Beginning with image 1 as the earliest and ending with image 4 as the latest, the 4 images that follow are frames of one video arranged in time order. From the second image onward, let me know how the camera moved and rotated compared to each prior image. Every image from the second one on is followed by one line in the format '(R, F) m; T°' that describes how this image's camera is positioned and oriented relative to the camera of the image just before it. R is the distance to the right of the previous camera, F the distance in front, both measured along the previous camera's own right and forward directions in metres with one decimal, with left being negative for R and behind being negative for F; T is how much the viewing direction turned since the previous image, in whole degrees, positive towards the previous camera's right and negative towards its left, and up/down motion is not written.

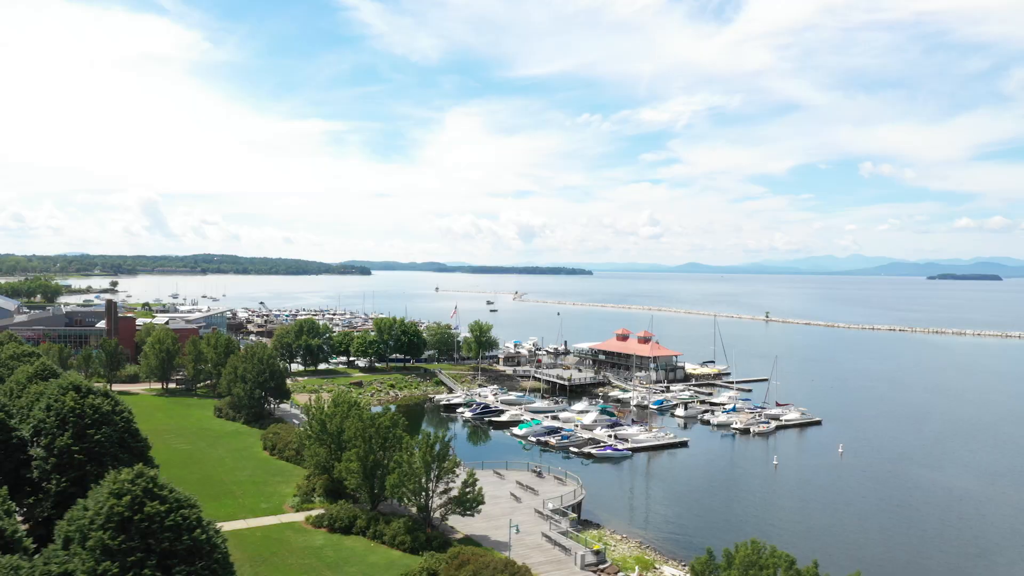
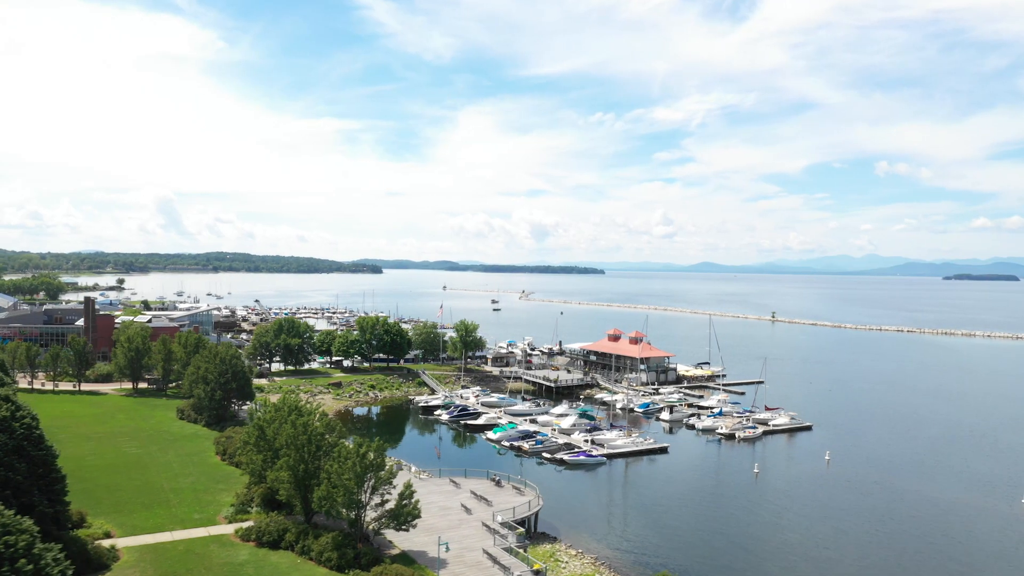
(+2.6, +1.8) m; -1°
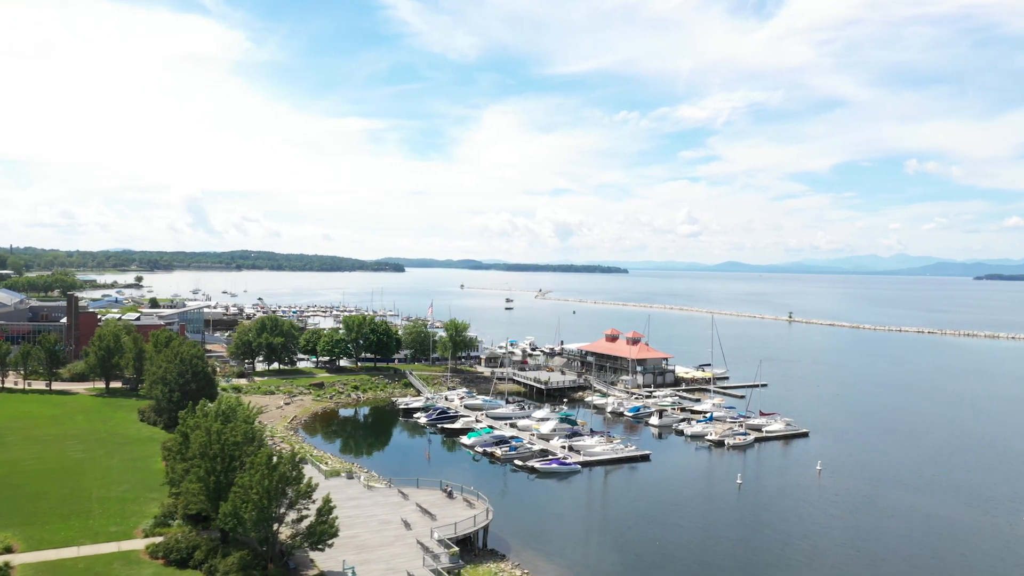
(+3.2, +2.3) m; -2°
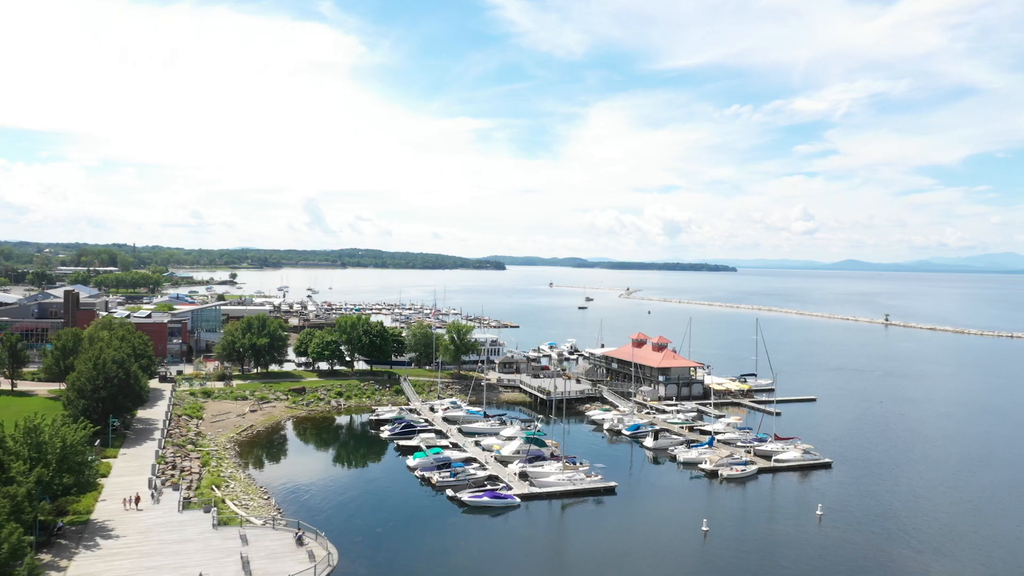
(+9.2, +7.1) m; -8°
